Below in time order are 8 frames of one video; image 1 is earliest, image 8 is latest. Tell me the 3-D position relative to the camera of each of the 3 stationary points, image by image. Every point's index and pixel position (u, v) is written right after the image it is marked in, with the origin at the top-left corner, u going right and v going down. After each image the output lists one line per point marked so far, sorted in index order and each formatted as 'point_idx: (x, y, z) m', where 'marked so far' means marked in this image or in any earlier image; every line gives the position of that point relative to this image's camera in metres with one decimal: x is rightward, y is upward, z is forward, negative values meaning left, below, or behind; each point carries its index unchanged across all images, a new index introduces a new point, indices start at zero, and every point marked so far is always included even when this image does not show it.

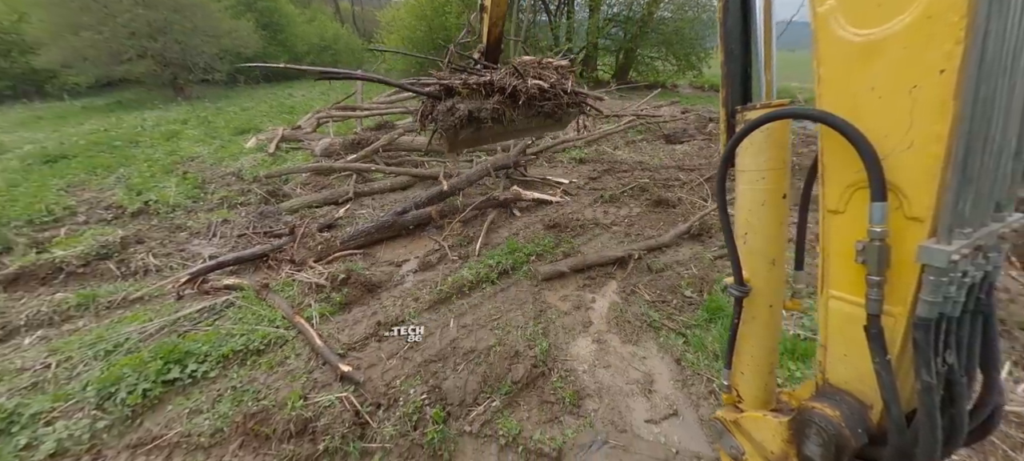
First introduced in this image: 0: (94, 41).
0: (-10.7, +4.9, +10.0) m
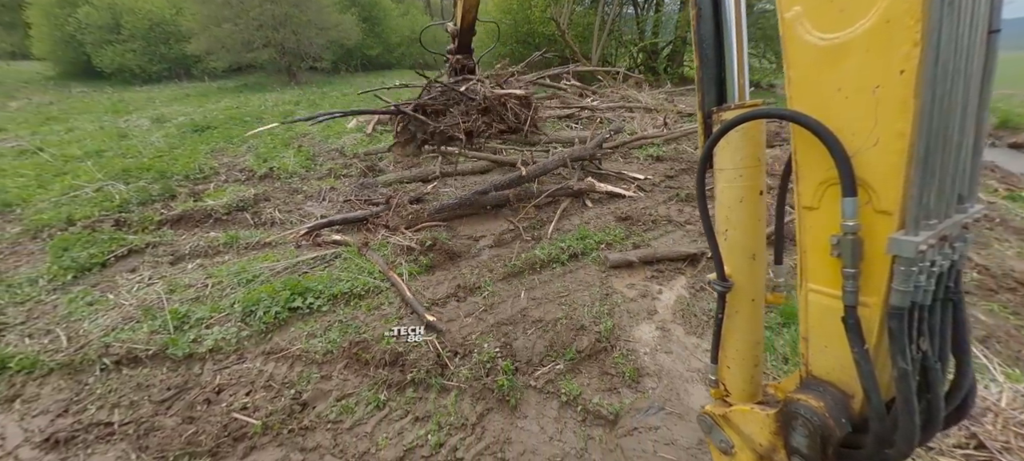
0: (-8.4, +6.0, +11.7) m
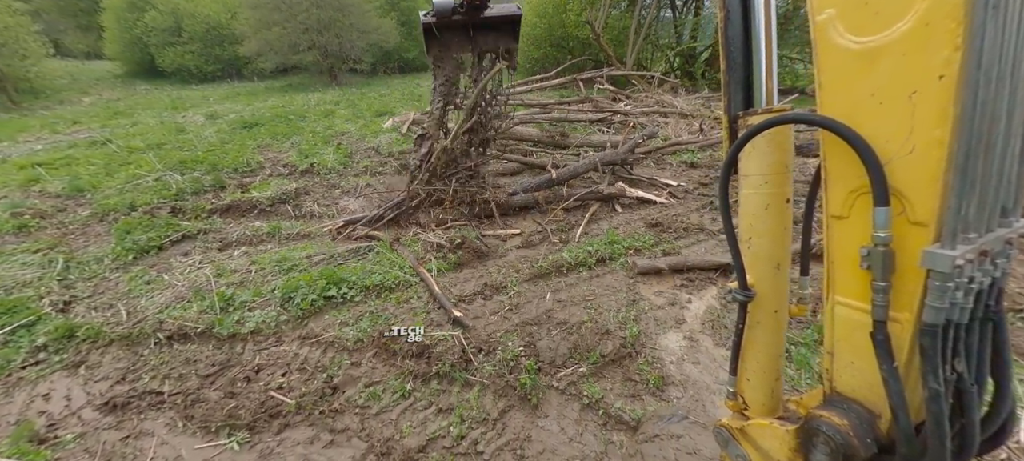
0: (-7.3, +6.2, +12.3) m
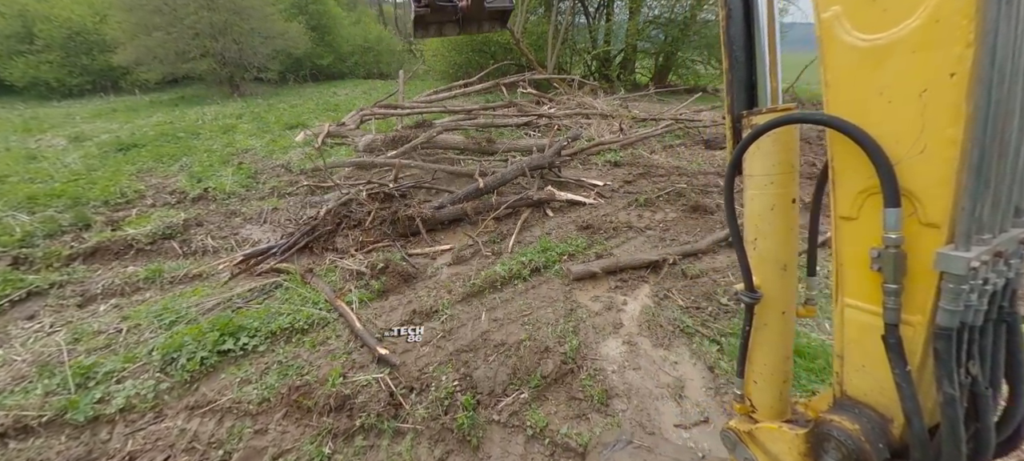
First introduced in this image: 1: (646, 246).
0: (-9.7, +5.3, +10.8) m
1: (+1.1, -0.1, +3.0) m
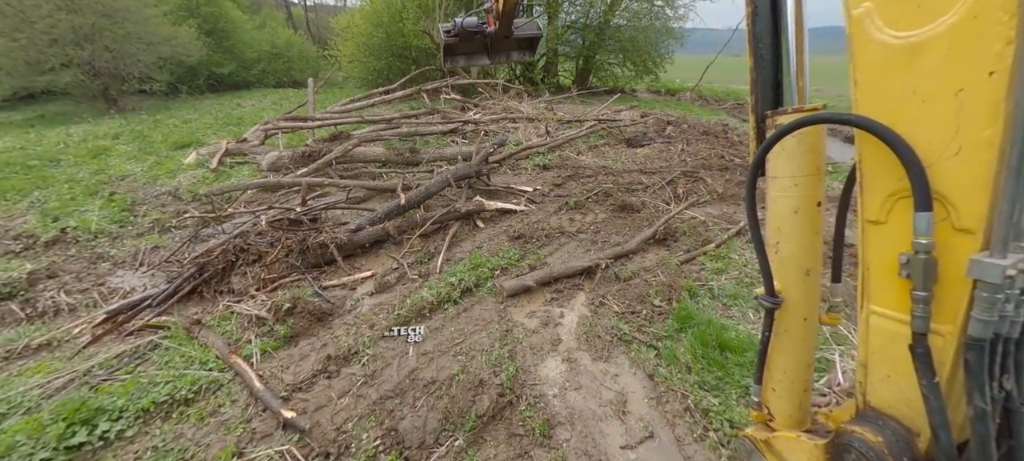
0: (-11.7, +4.2, +9.1) m
1: (+0.5, -0.2, +3.0) m
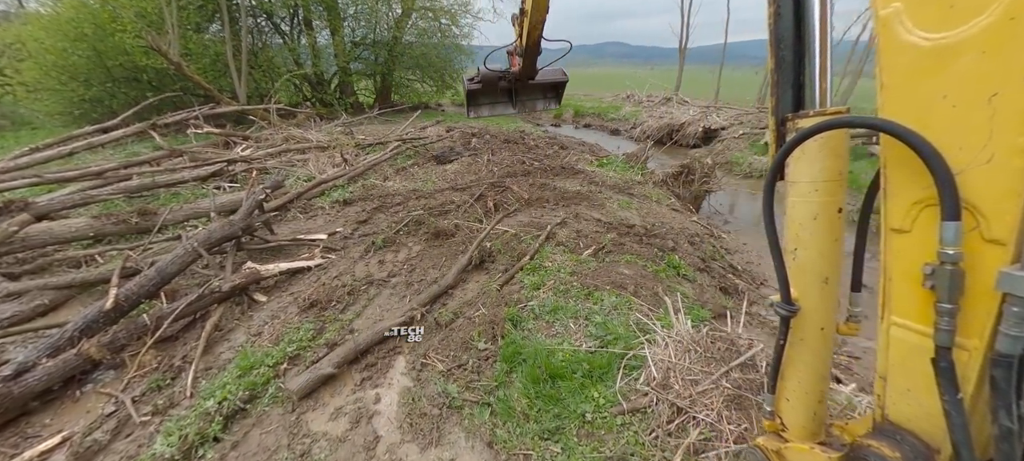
0: (-15.0, +0.9, +3.2) m
1: (-0.8, -0.5, +2.6) m
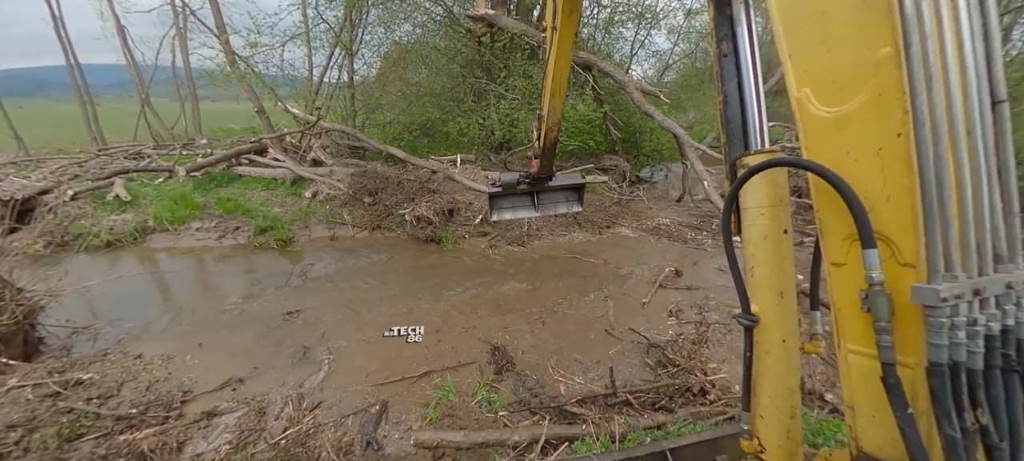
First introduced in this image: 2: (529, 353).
0: (-6.6, -6.8, -13.6) m
1: (-2.1, -2.3, -0.8) m
2: (+0.2, -1.6, +5.2) m
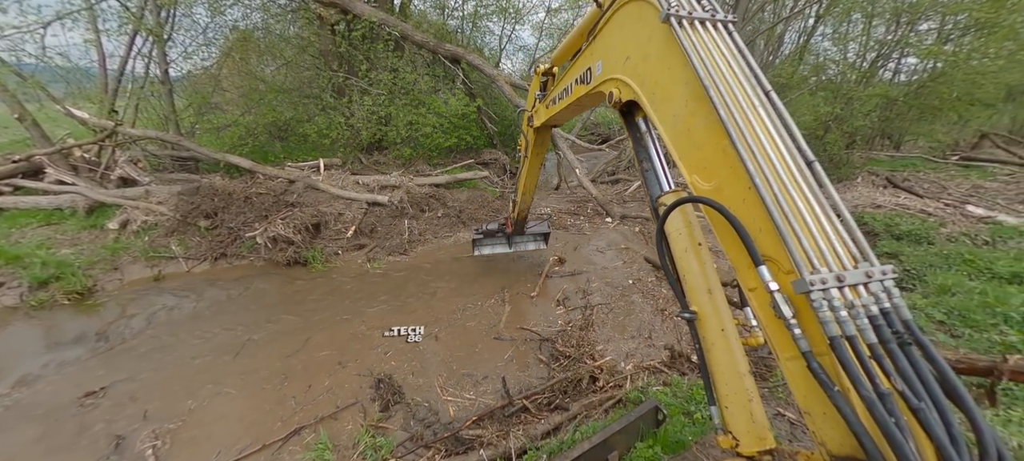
0: (-2.0, -7.8, -15.0) m
1: (-1.6, -2.8, -1.6) m
2: (-1.1, -1.8, +4.8) m
